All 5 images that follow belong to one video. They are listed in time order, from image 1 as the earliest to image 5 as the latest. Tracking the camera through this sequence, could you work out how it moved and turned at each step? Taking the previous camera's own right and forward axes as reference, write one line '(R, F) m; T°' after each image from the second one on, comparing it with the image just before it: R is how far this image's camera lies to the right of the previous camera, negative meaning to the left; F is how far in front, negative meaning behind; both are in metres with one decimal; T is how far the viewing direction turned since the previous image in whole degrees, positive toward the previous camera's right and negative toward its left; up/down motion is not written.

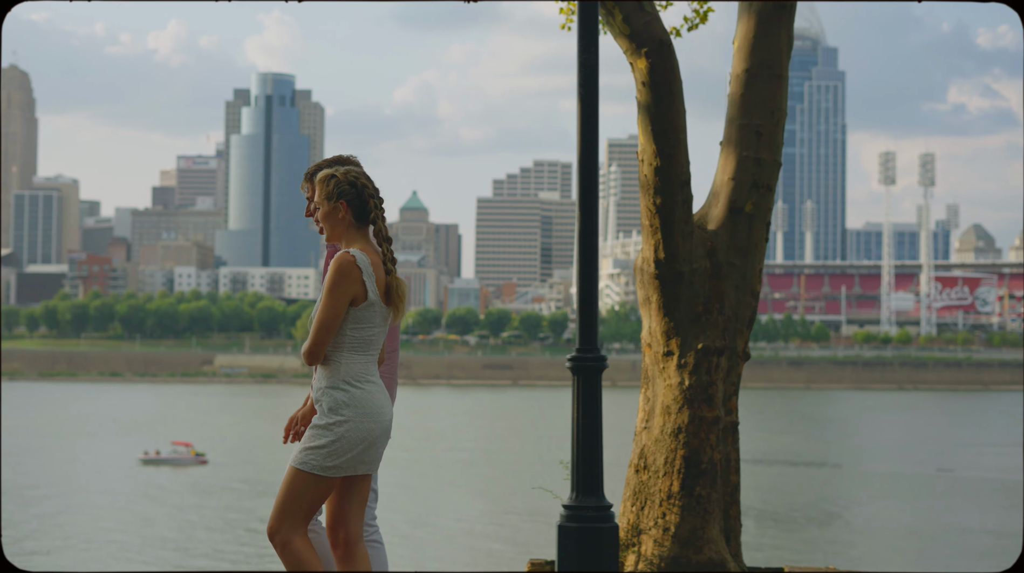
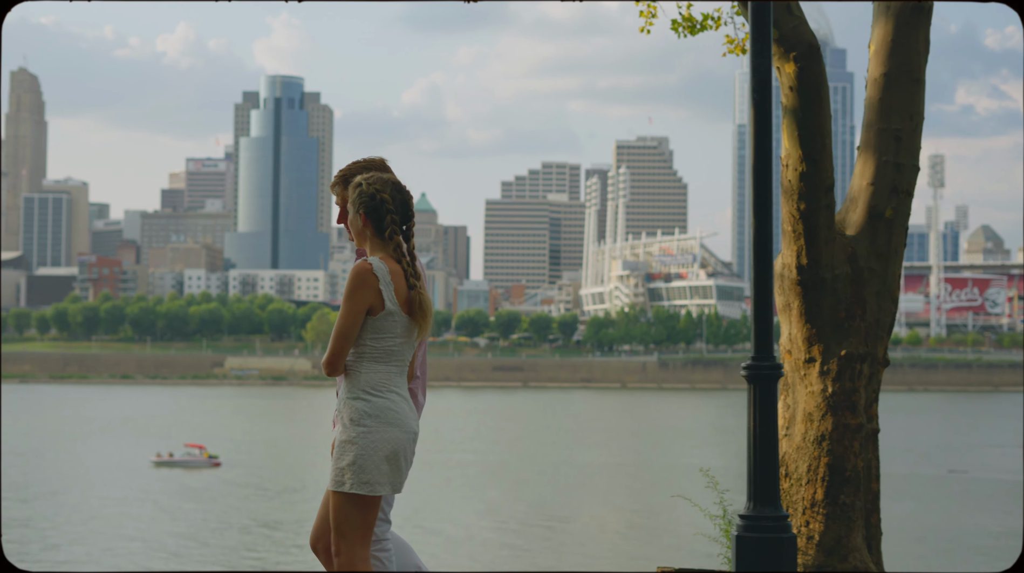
(-0.4, 0.0) m; 0°
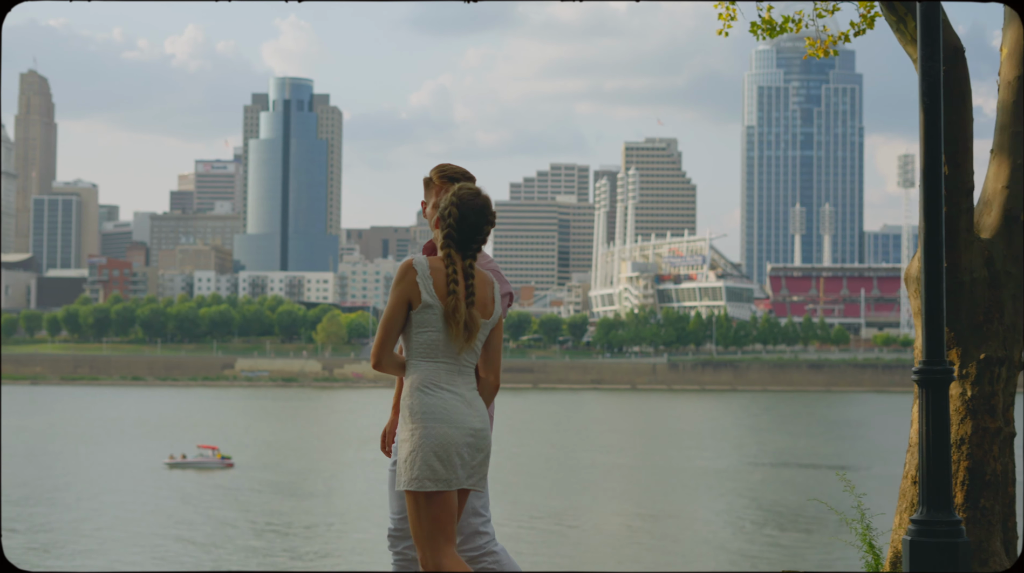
(-0.4, 0.0) m; 0°
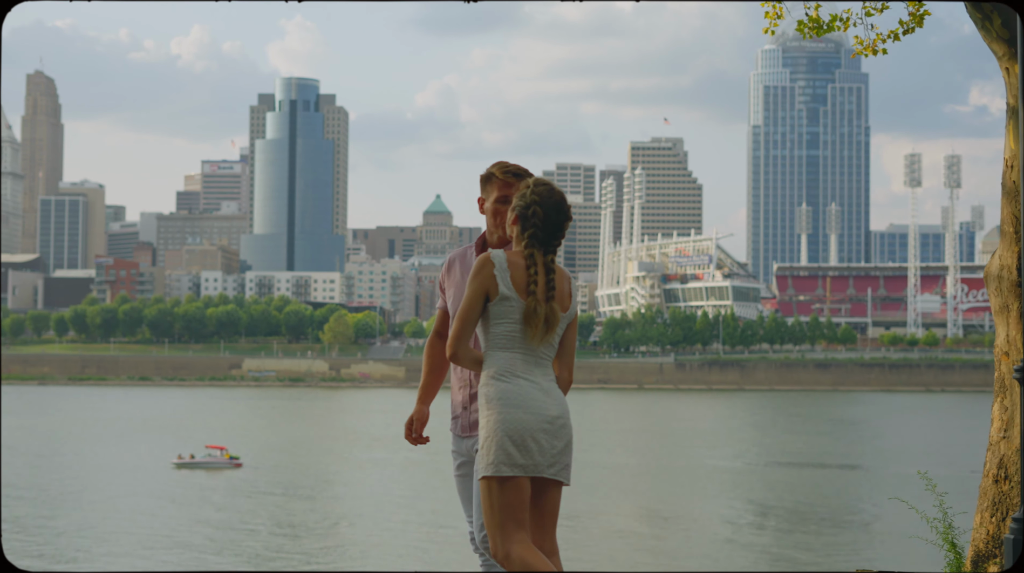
(-0.3, 0.0) m; 0°
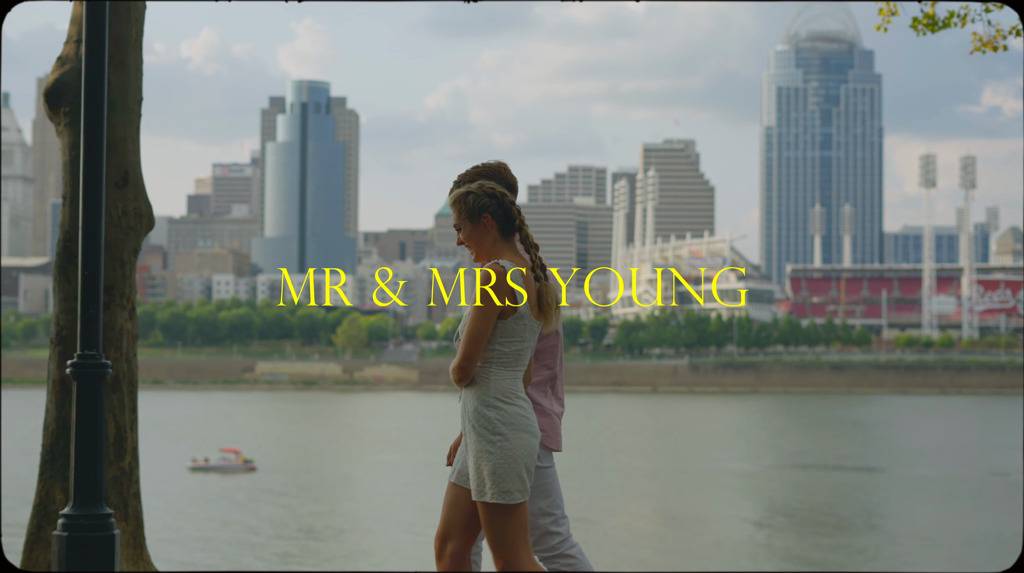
(-0.6, +0.3) m; 0°
